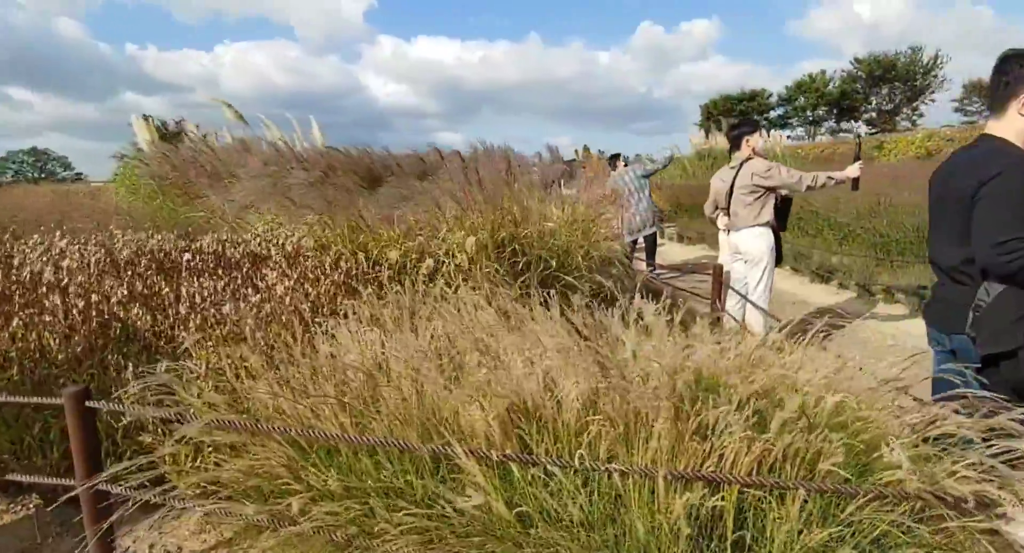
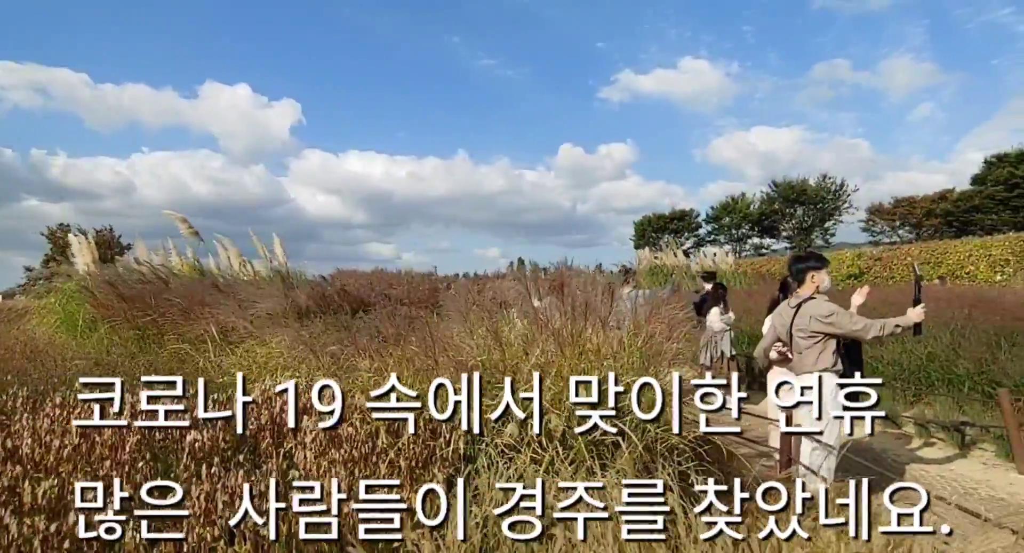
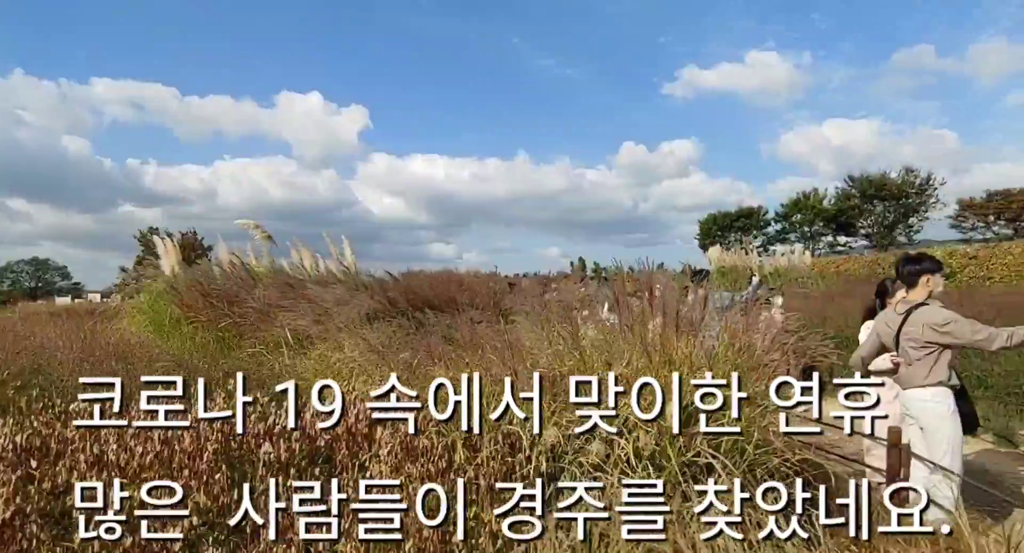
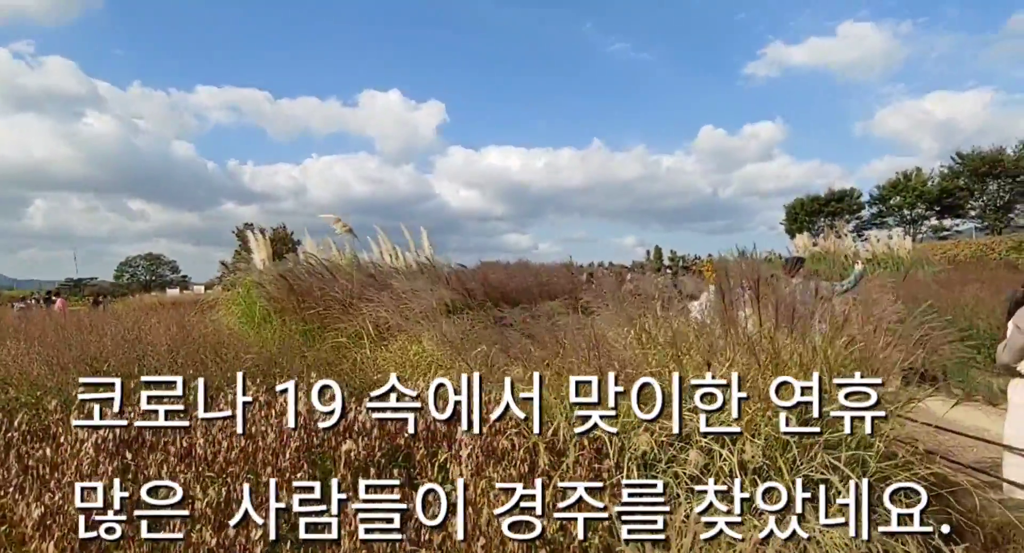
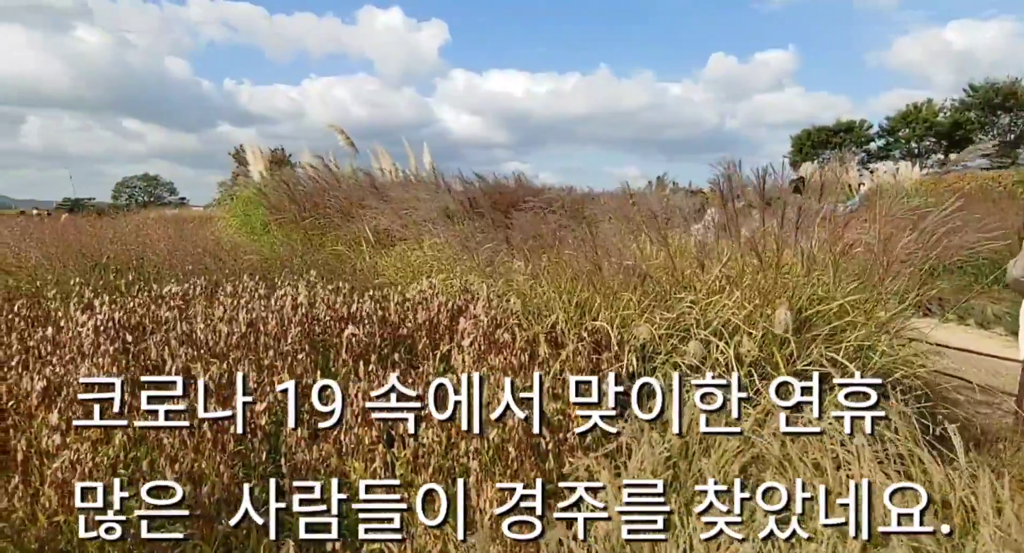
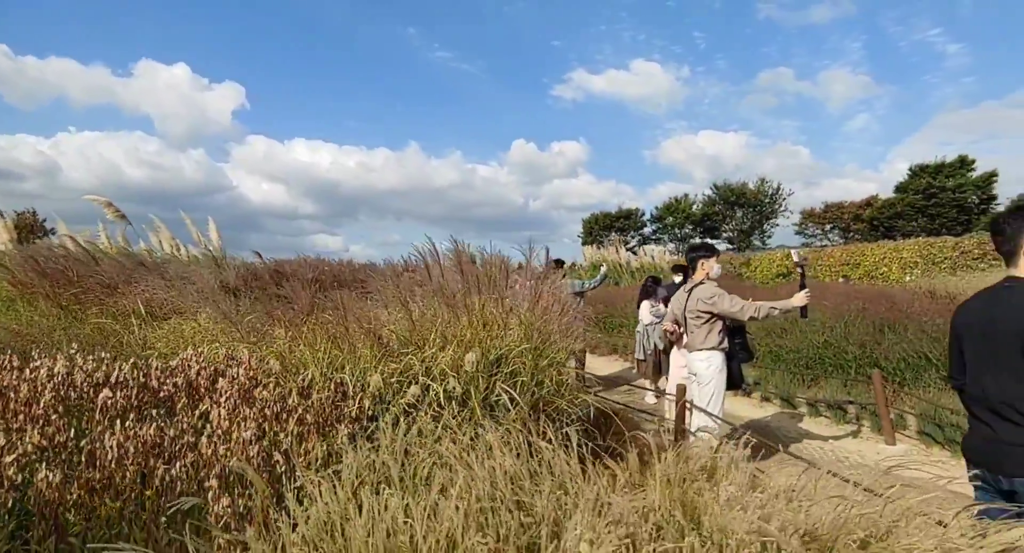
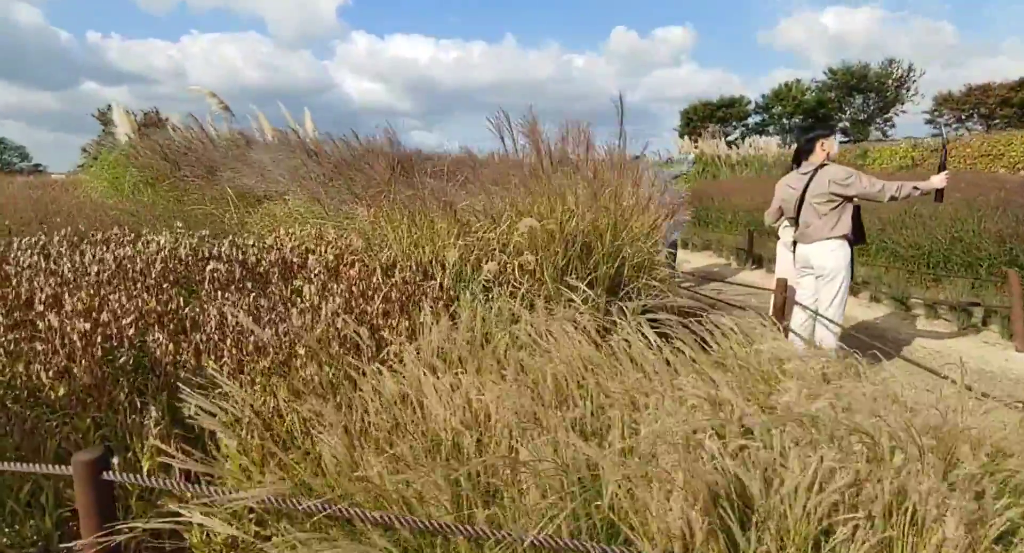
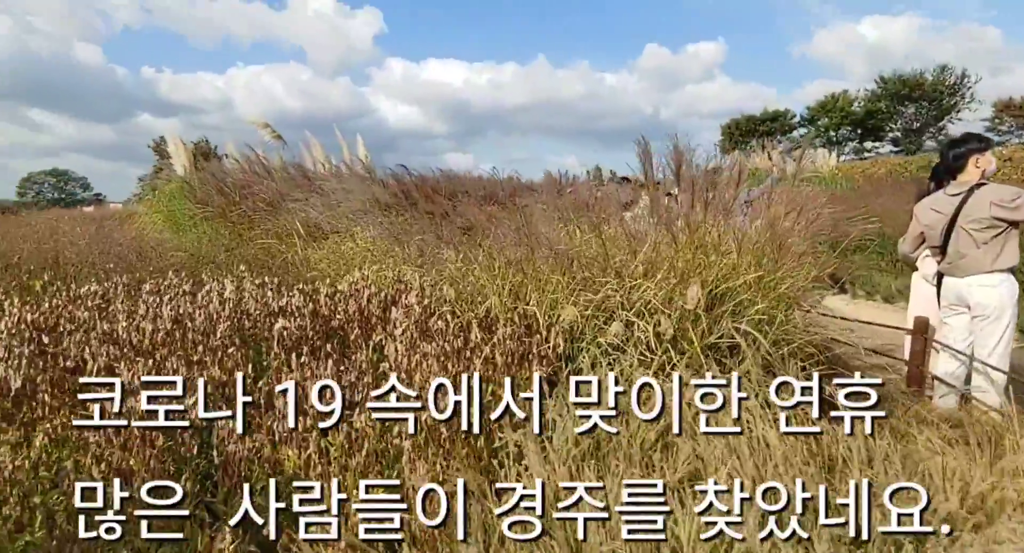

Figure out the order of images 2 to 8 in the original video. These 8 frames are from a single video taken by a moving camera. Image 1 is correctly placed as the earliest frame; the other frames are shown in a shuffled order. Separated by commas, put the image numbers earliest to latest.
7, 8, 5, 4, 3, 2, 6
